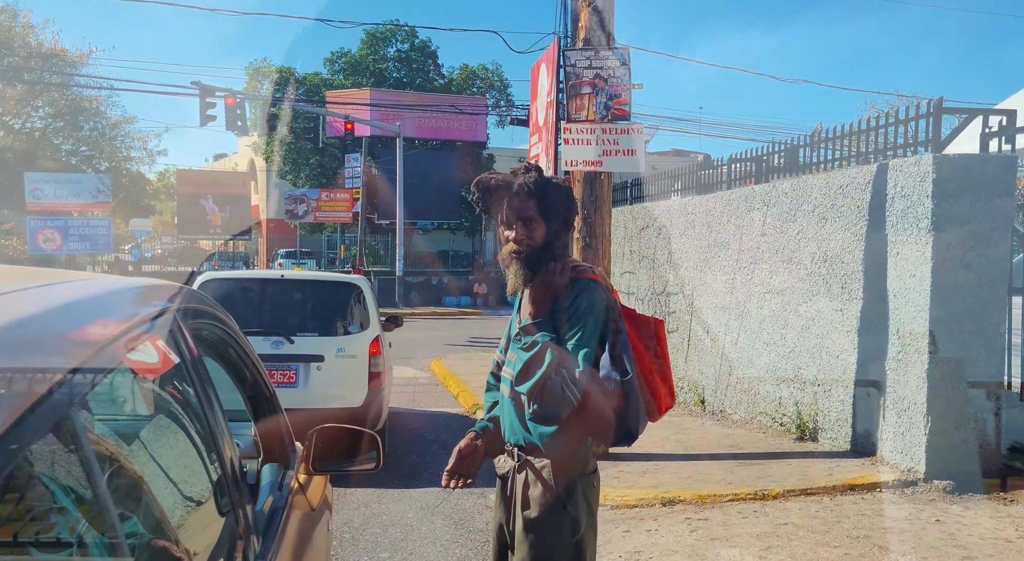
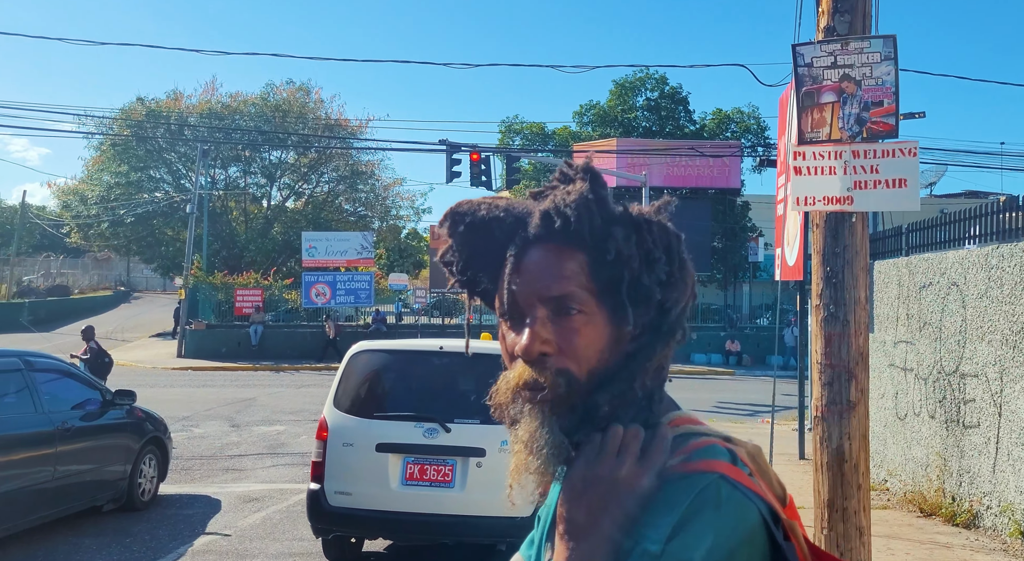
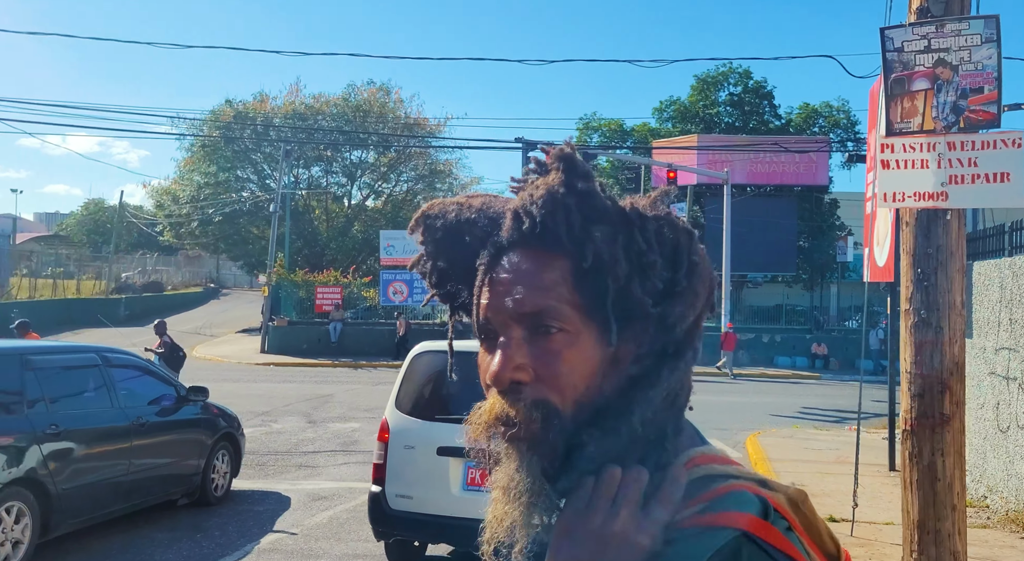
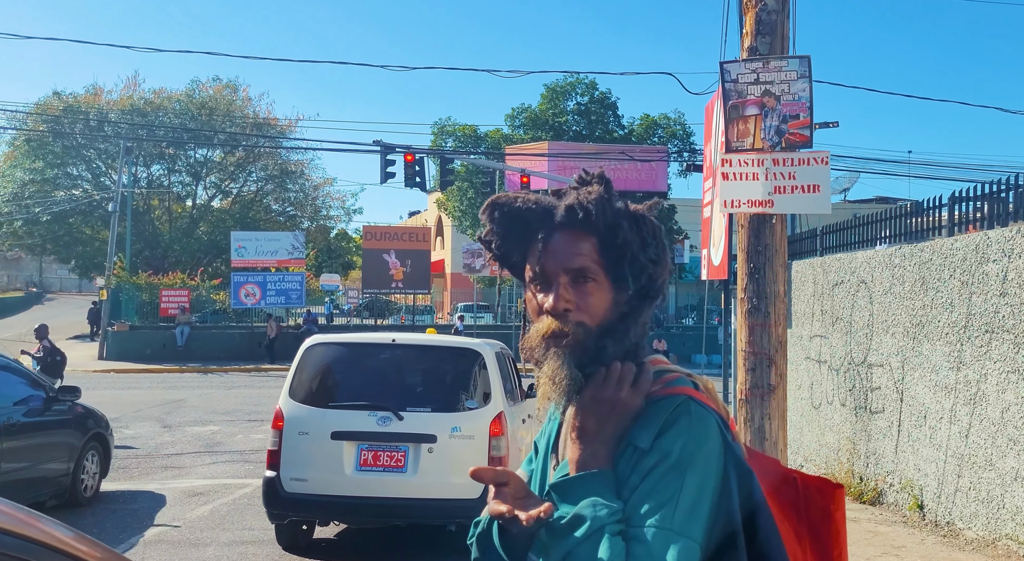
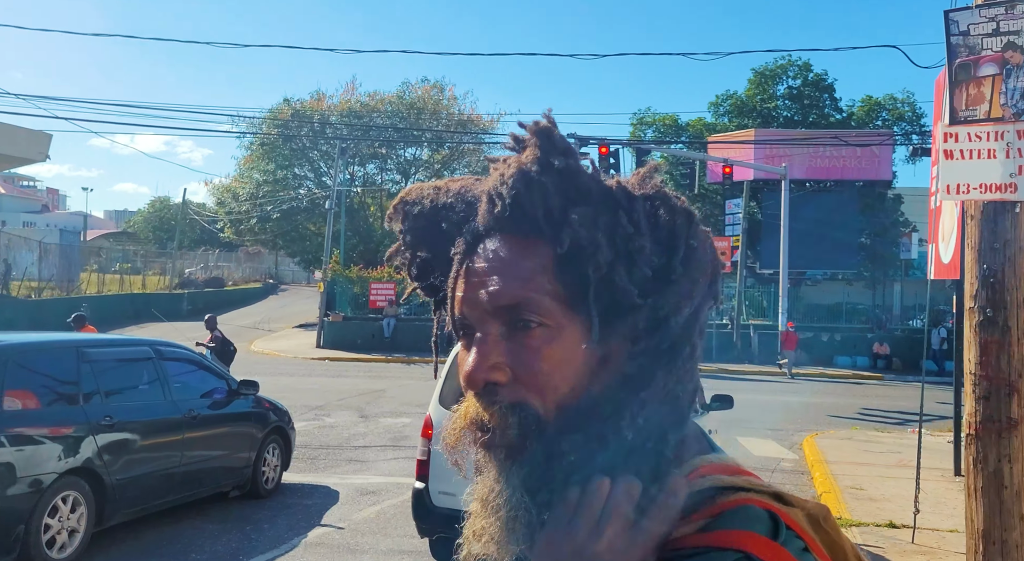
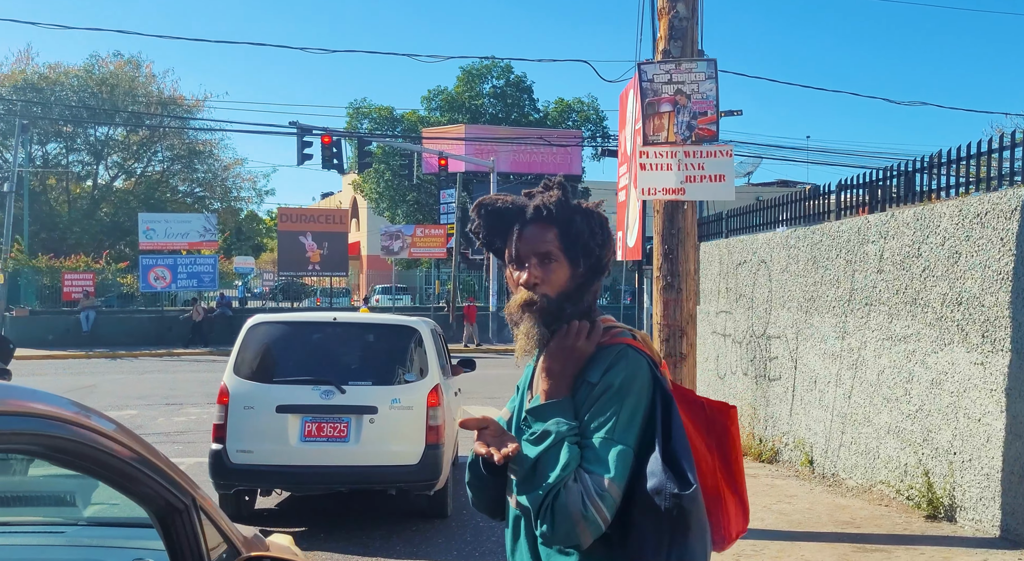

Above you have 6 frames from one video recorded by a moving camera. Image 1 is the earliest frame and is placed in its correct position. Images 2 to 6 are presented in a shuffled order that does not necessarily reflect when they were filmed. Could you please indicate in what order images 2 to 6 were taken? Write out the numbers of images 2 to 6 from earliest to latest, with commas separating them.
6, 4, 2, 3, 5
